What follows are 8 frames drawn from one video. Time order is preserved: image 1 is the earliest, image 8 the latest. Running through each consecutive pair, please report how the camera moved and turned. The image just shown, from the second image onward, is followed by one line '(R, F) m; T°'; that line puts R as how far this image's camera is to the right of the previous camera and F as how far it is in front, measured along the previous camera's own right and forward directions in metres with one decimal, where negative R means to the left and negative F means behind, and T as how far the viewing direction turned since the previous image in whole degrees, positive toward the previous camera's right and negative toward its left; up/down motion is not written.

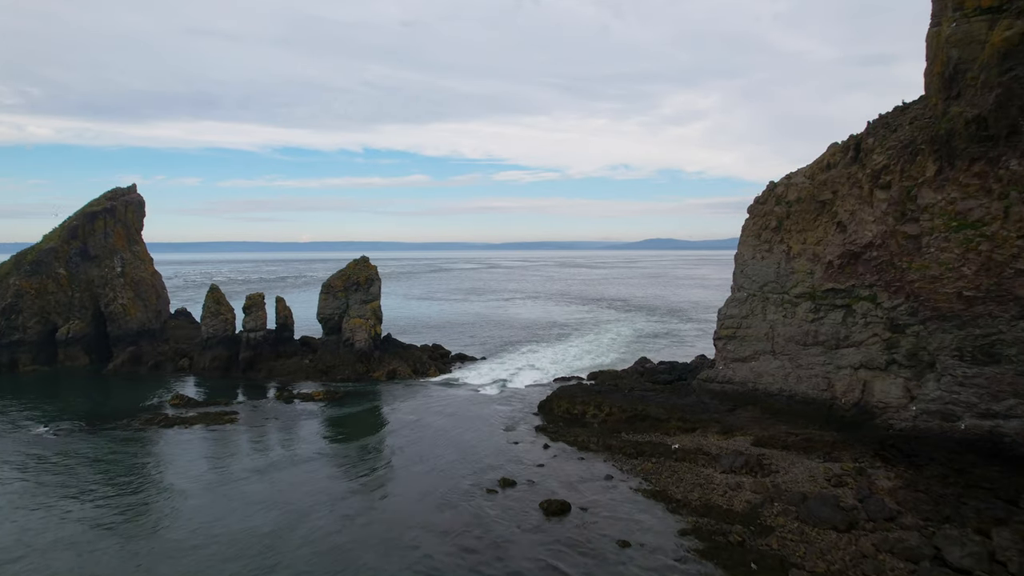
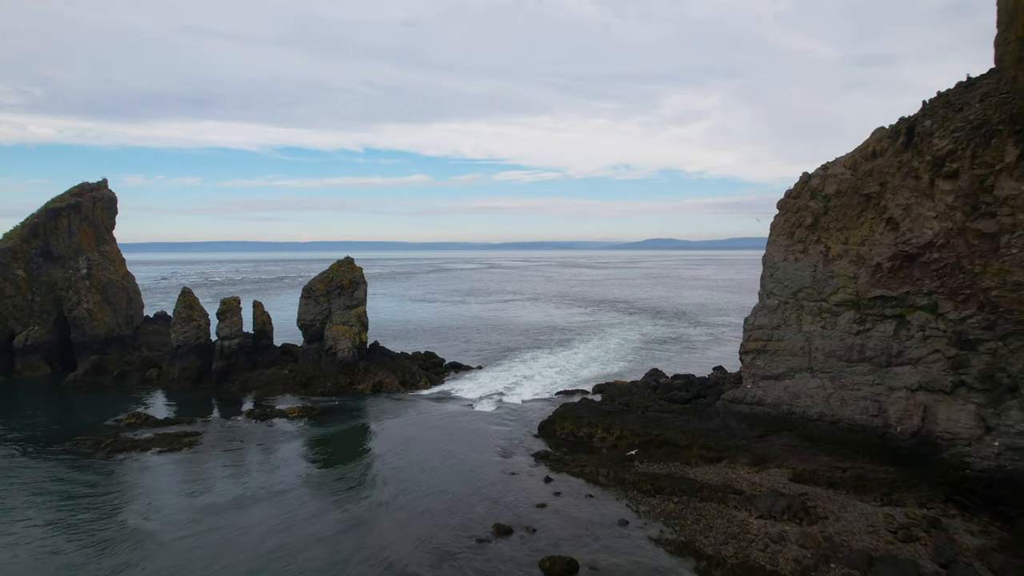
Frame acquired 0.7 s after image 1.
(+0.1, +3.4) m; 0°
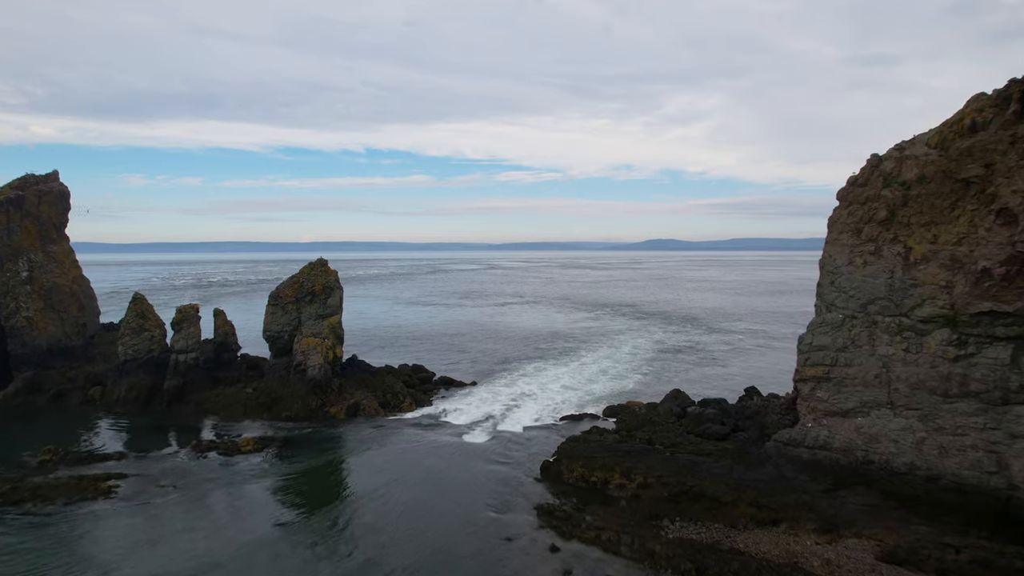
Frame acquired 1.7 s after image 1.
(+0.1, +4.8) m; 0°
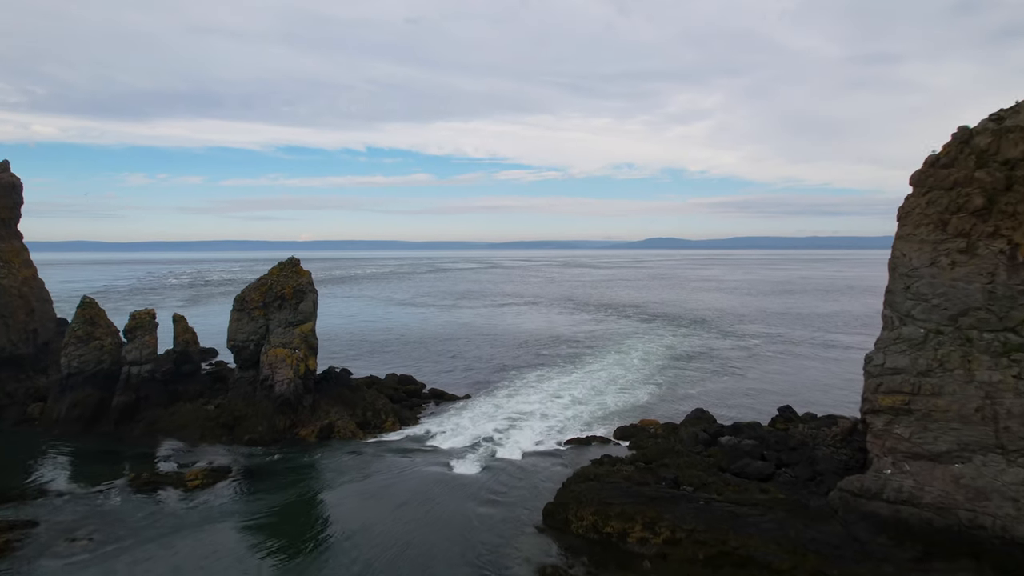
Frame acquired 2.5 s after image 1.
(+0.1, +3.9) m; 0°
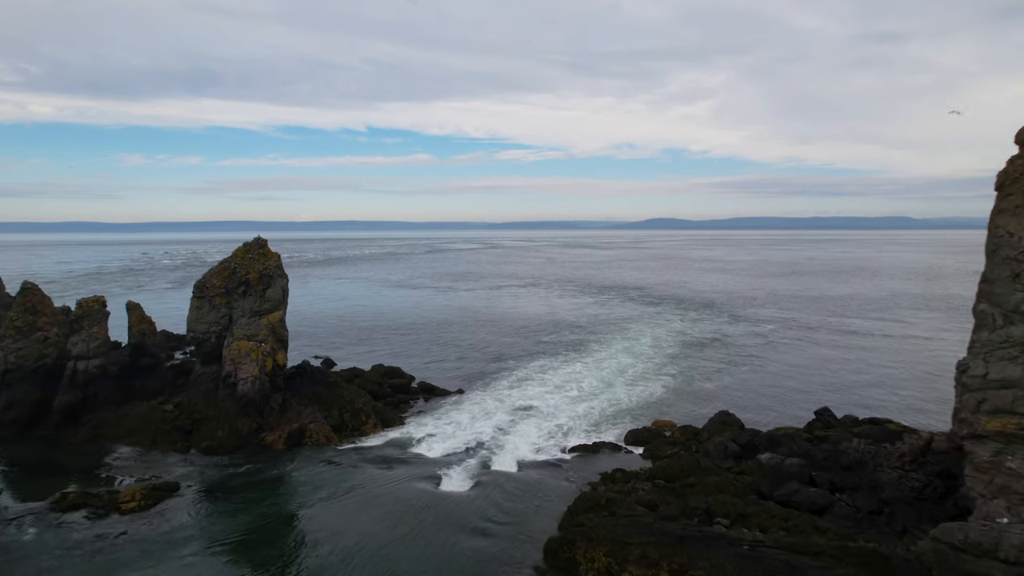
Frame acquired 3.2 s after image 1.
(+0.1, +3.4) m; 0°
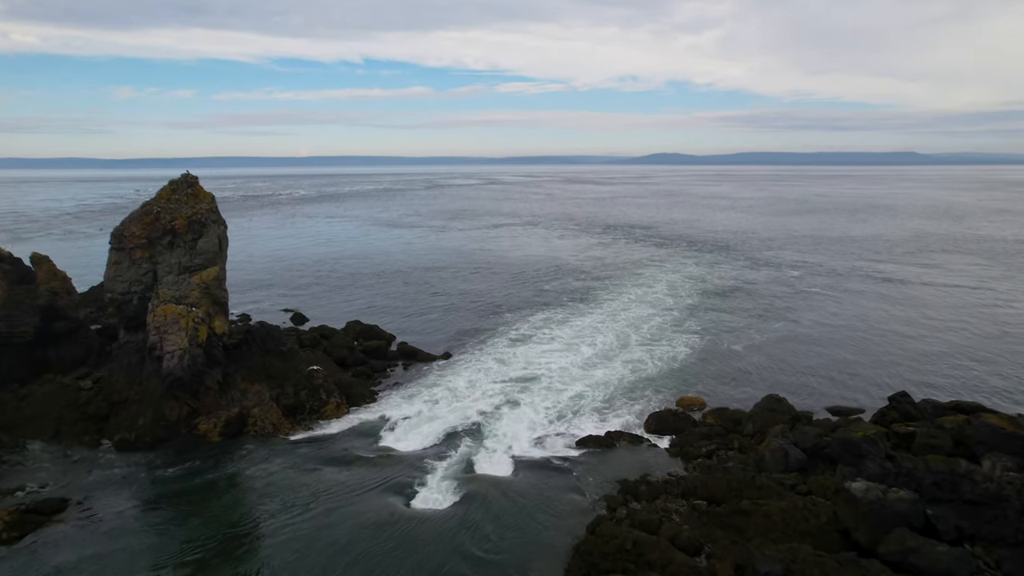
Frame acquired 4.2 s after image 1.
(+0.2, +4.9) m; 0°
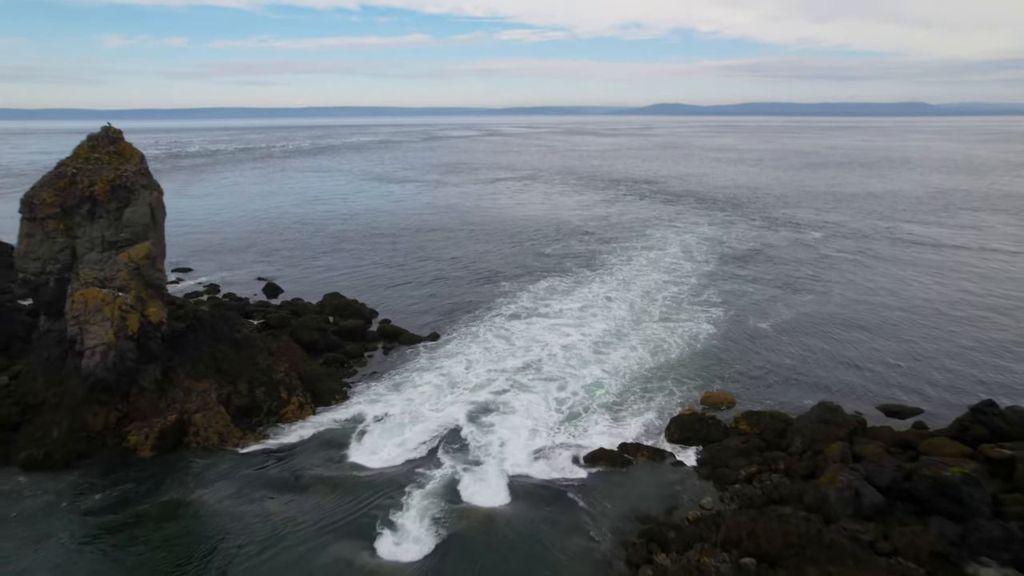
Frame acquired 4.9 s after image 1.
(+0.1, +3.4) m; 0°
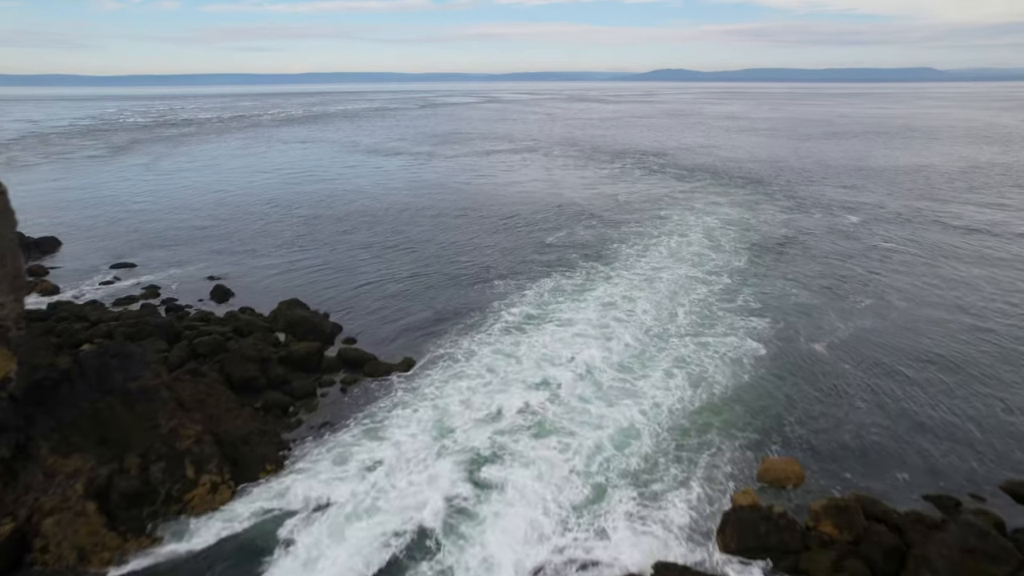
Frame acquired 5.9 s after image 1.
(+0.2, +4.9) m; 0°
